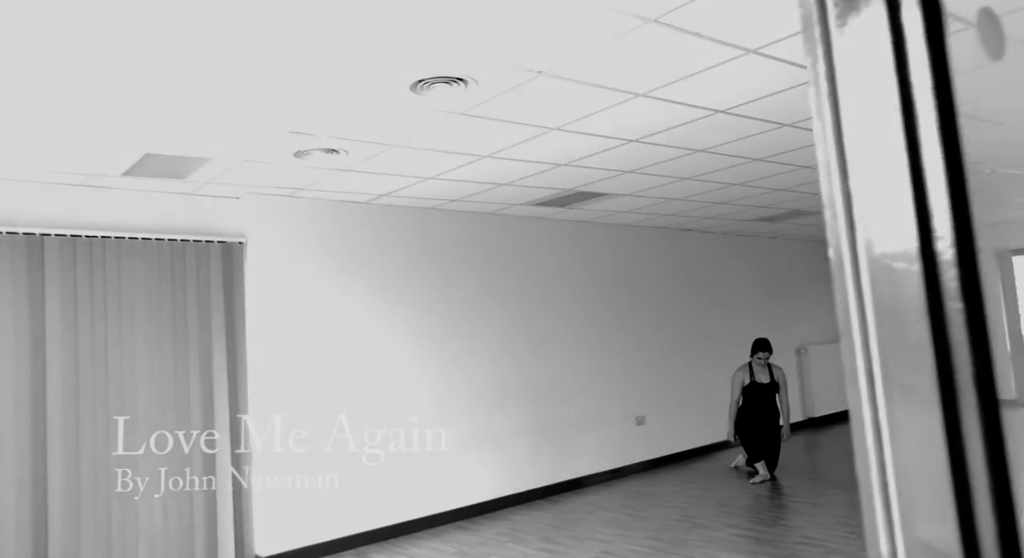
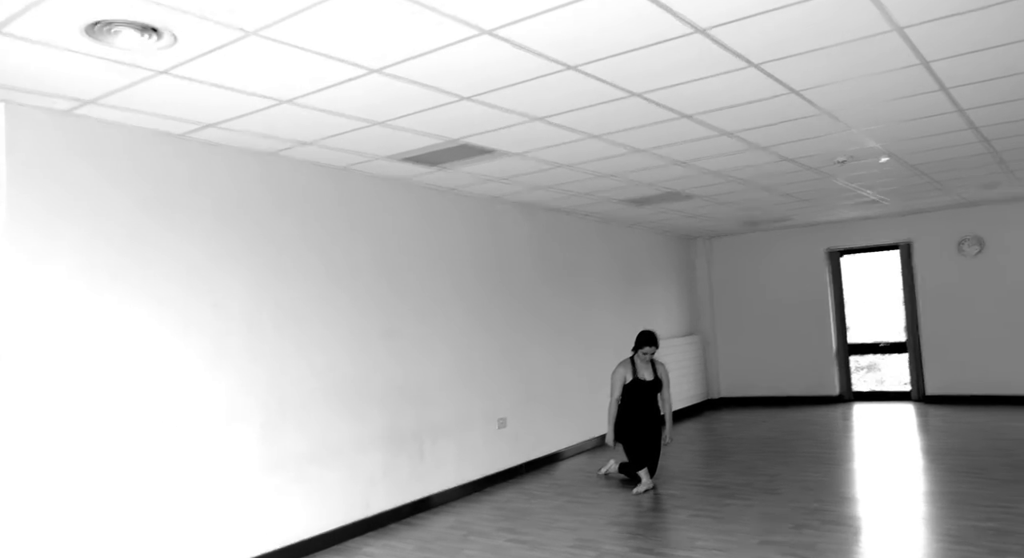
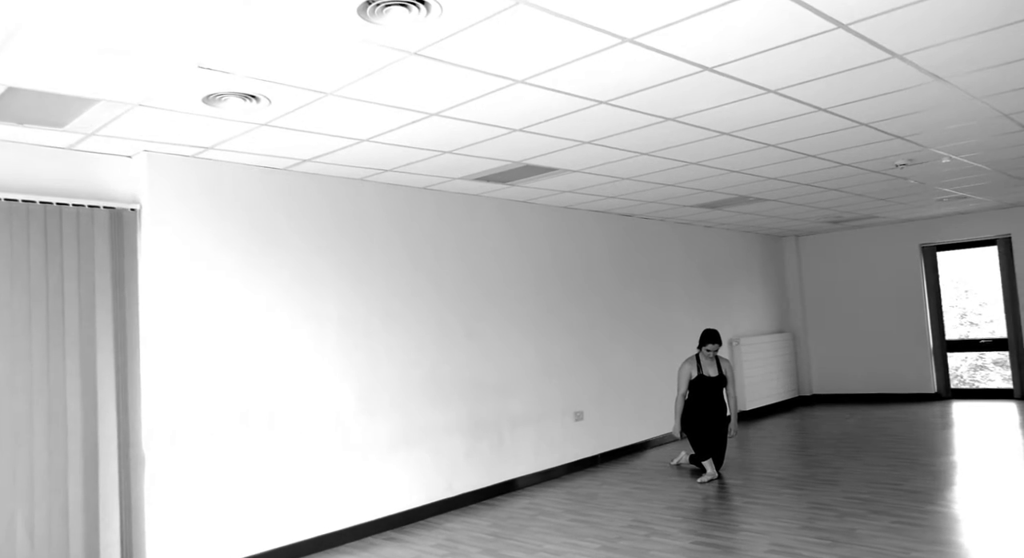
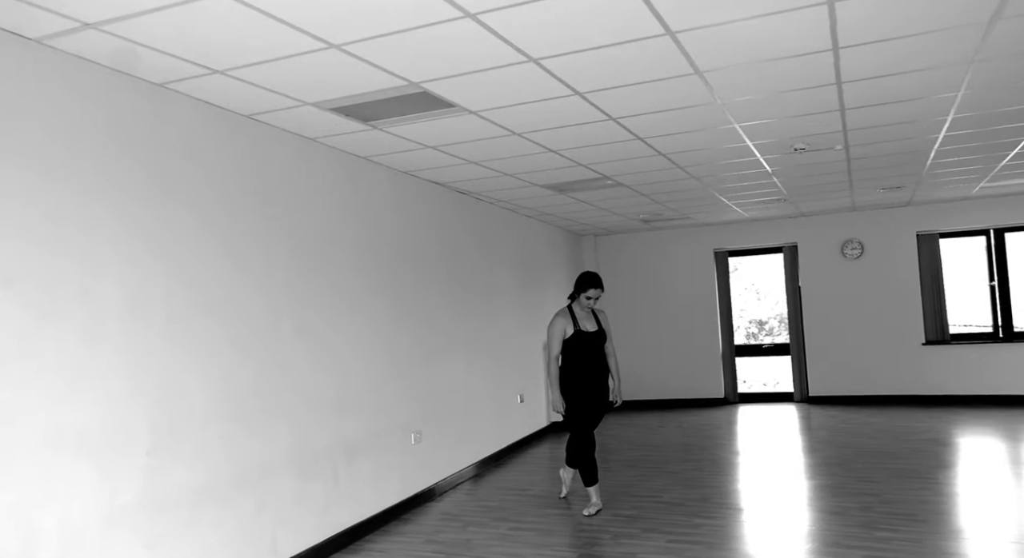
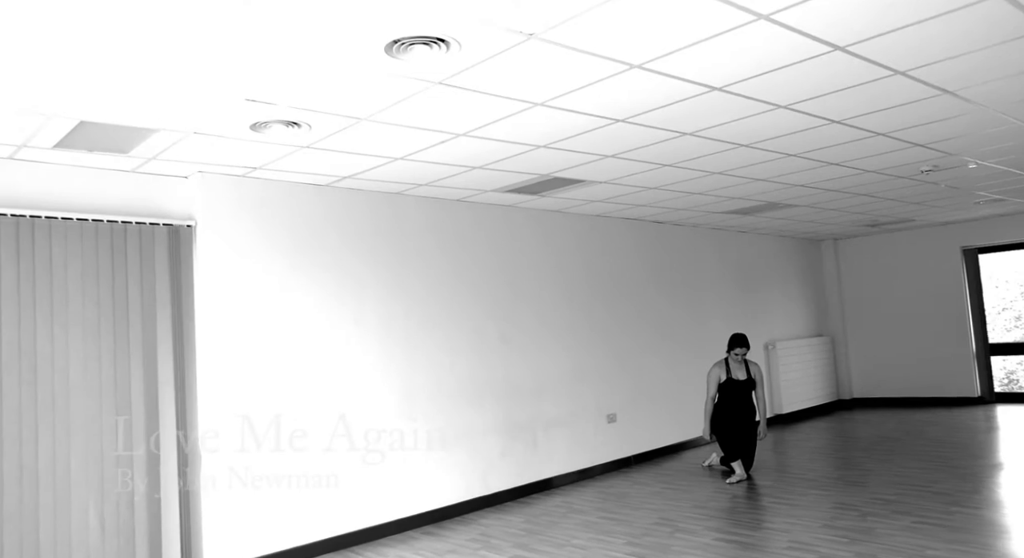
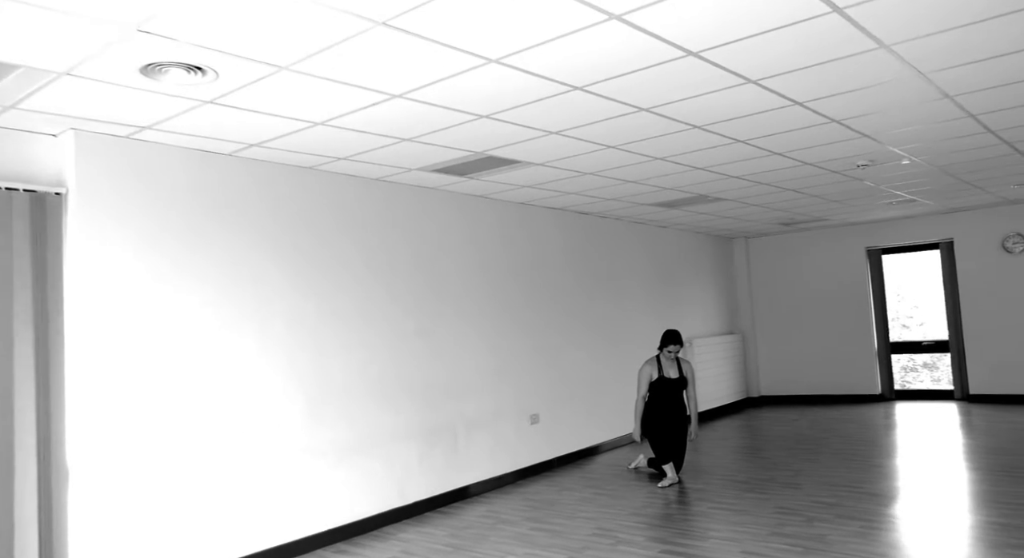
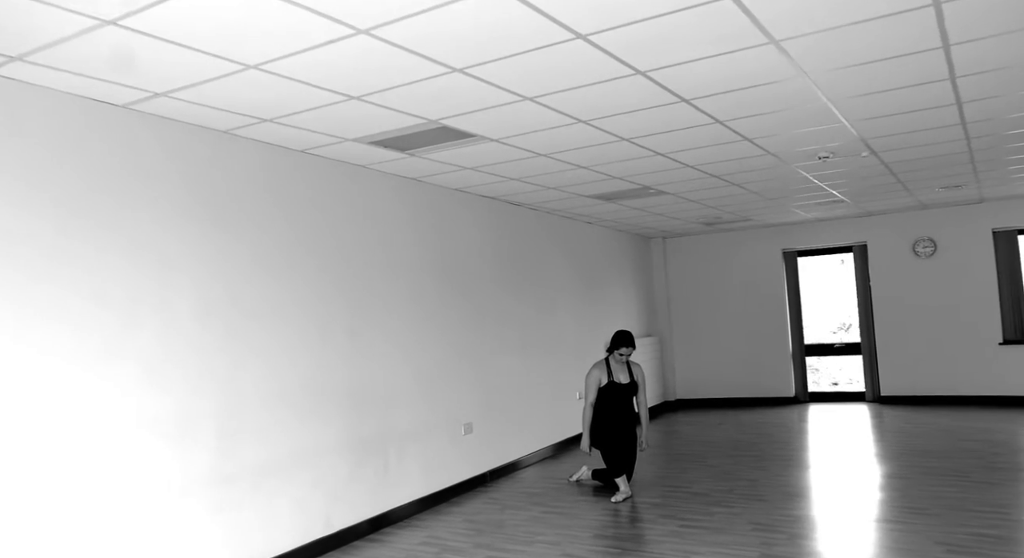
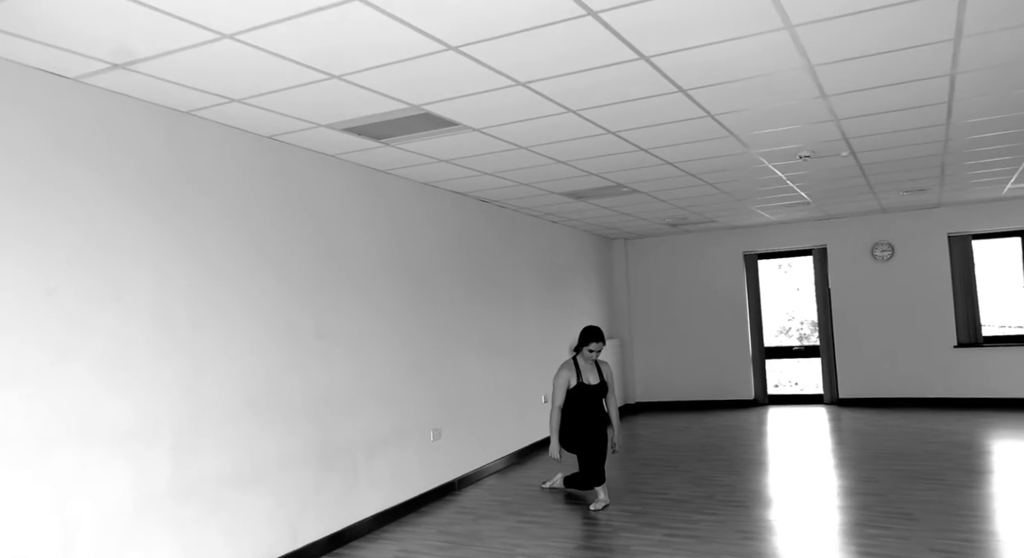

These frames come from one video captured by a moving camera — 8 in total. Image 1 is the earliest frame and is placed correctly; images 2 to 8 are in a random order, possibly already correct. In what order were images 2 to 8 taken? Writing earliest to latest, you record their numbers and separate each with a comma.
5, 3, 6, 2, 7, 8, 4
